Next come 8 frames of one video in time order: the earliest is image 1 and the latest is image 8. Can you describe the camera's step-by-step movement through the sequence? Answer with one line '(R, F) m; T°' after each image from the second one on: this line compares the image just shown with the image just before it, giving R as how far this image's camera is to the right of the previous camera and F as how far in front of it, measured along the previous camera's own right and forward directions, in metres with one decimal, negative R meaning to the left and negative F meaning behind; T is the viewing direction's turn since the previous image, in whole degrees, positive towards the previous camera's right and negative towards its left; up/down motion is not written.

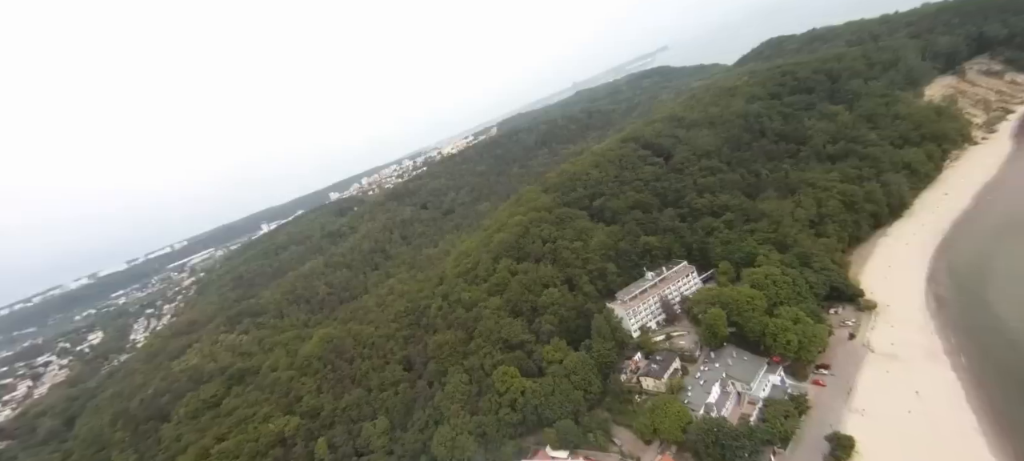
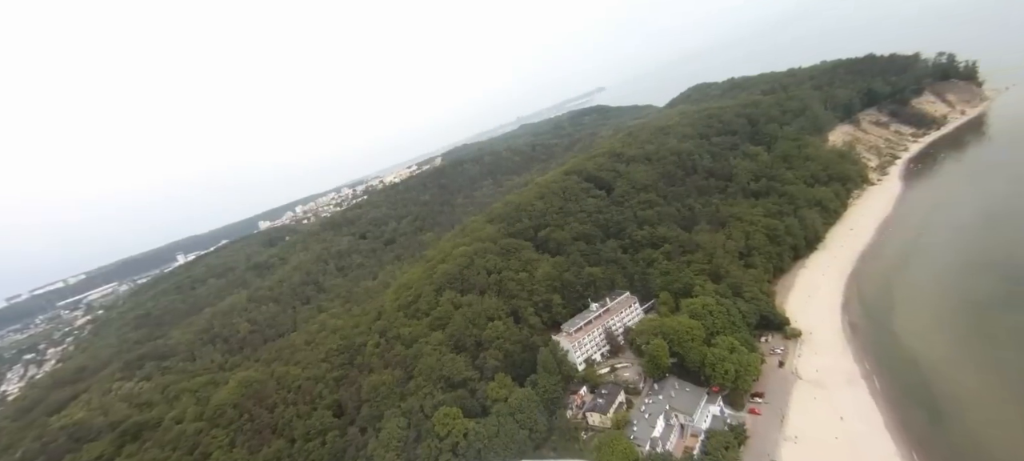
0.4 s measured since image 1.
(+0.1, +0.6) m; +7°
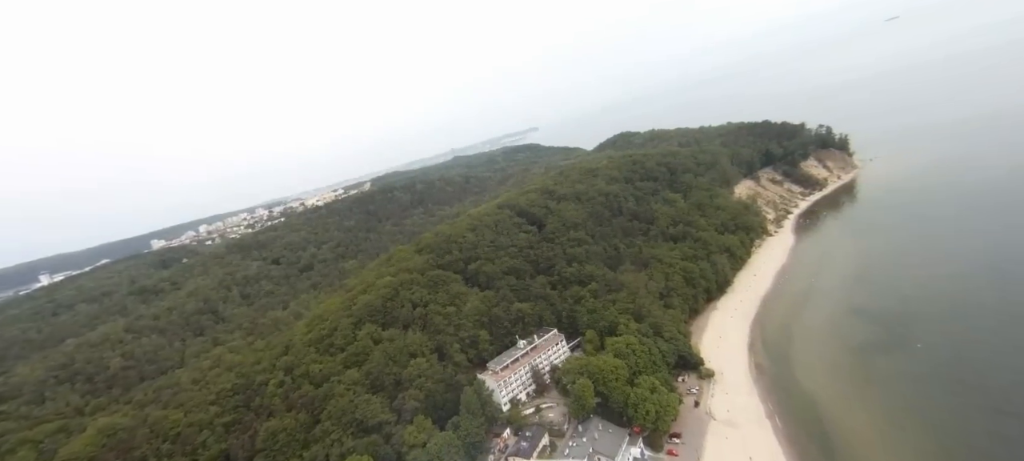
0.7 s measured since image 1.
(0.0, +0.5) m; +9°
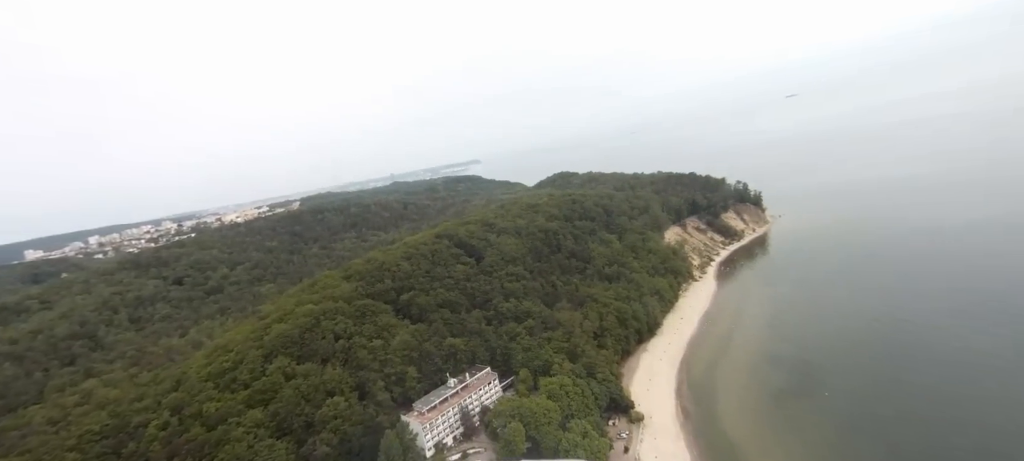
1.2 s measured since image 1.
(-0.1, +0.6) m; +8°
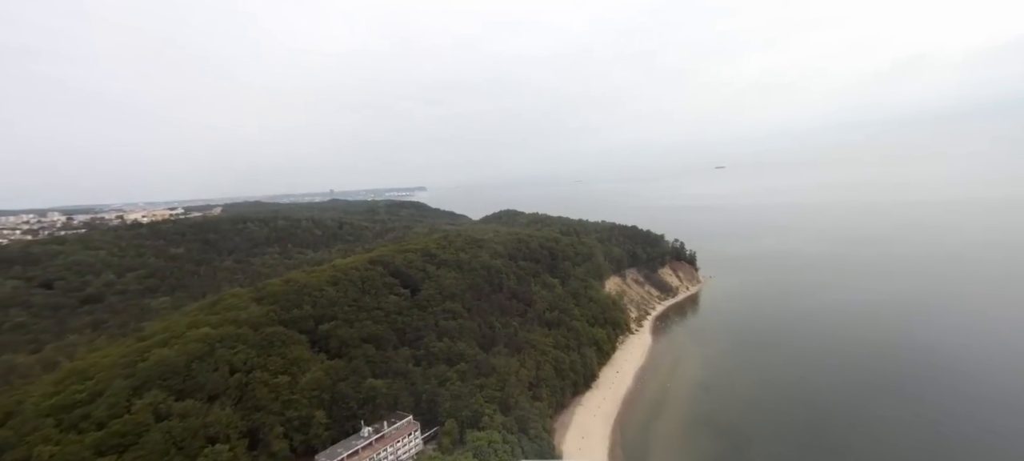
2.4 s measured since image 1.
(-0.2, +1.5) m; +8°
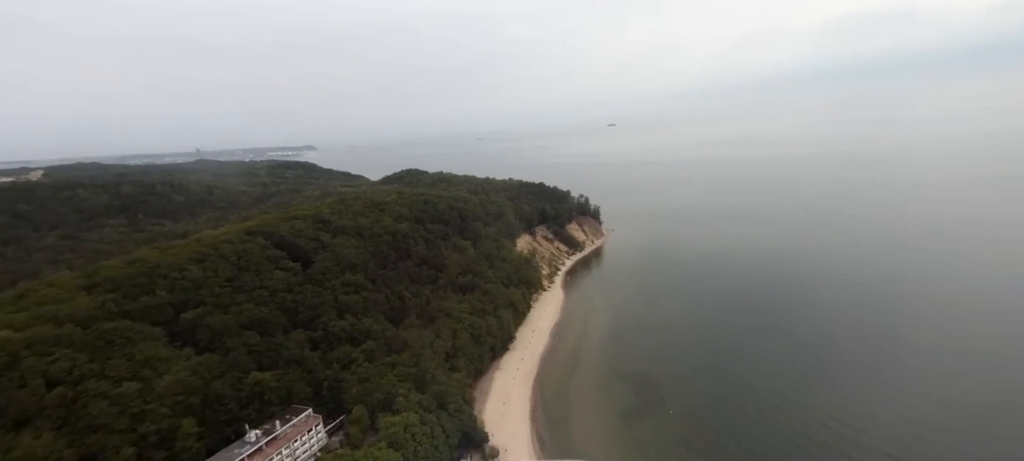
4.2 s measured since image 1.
(-0.2, +2.2) m; +13°
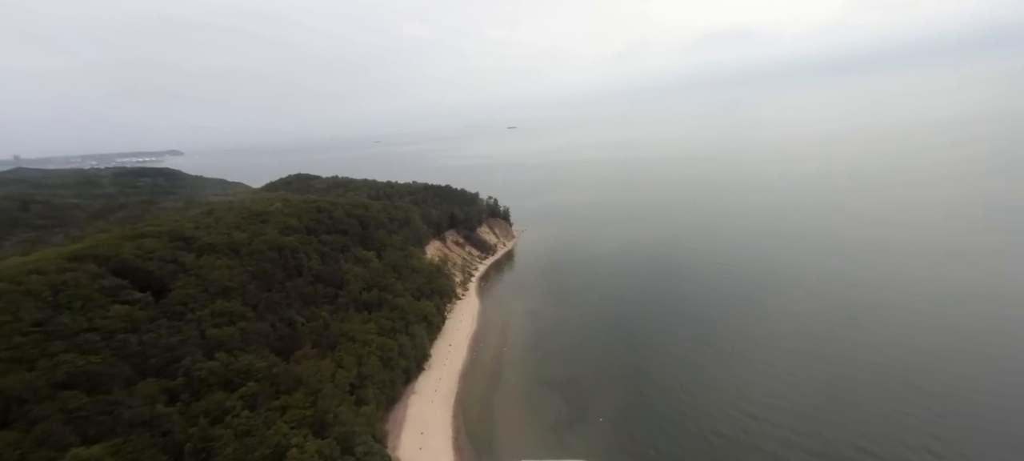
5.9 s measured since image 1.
(-0.2, +2.1) m; +13°
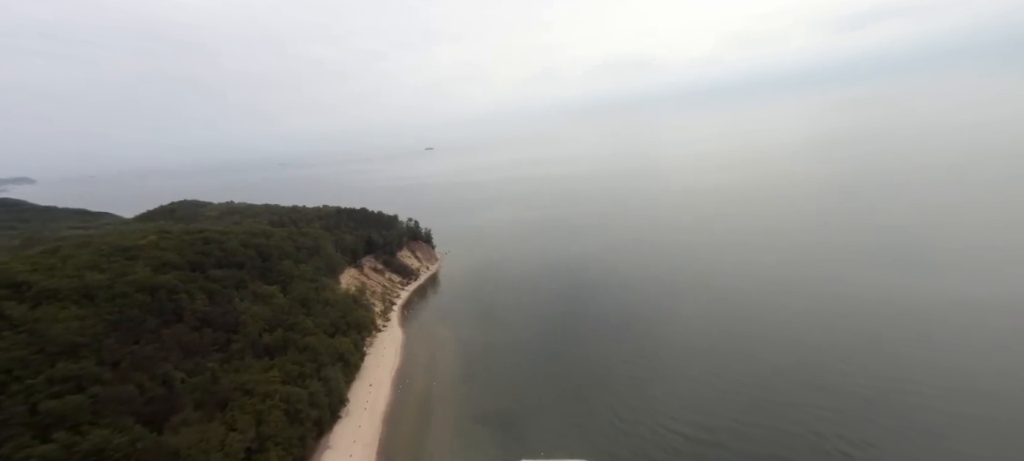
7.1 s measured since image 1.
(-0.1, +1.4) m; +11°
